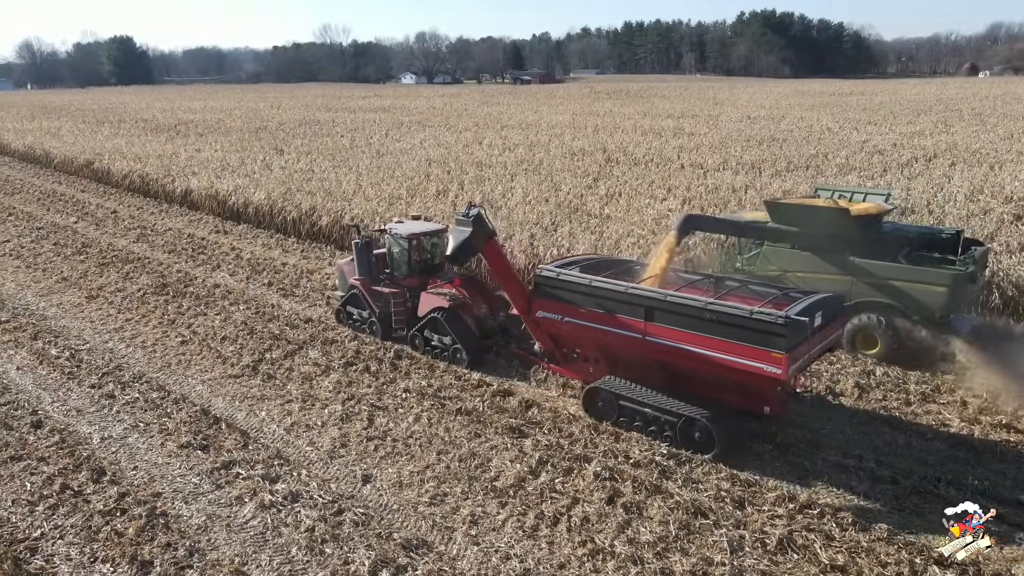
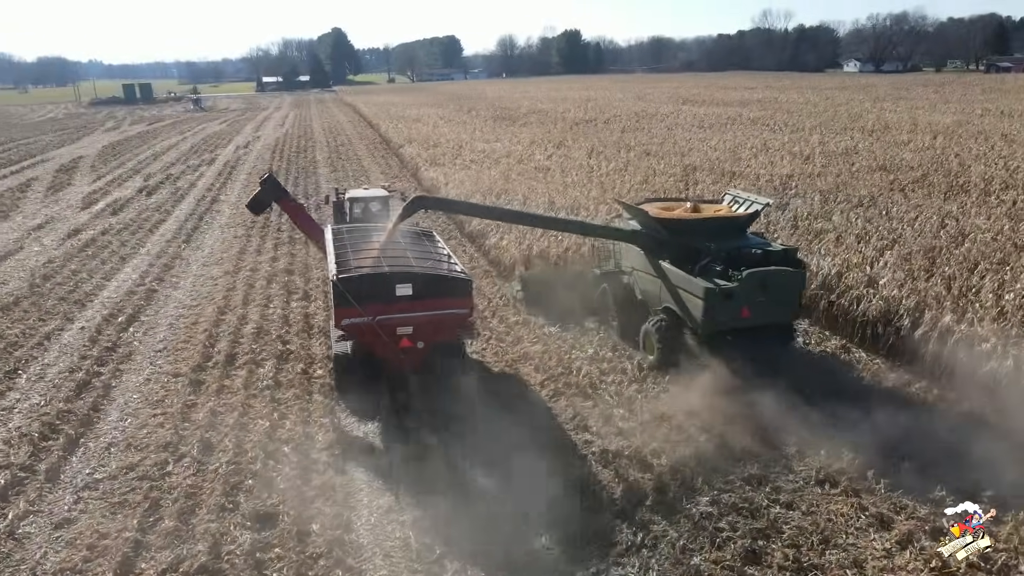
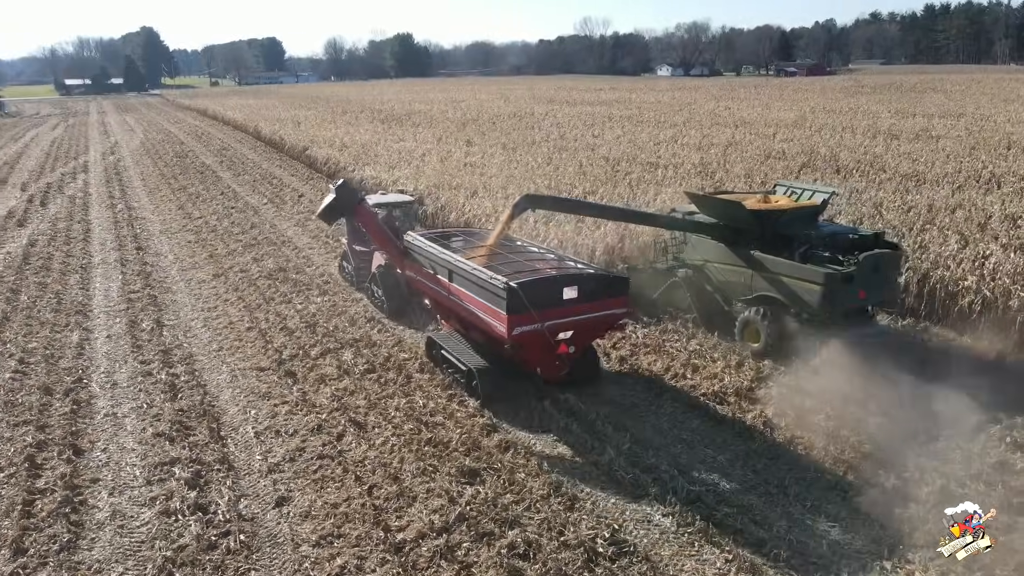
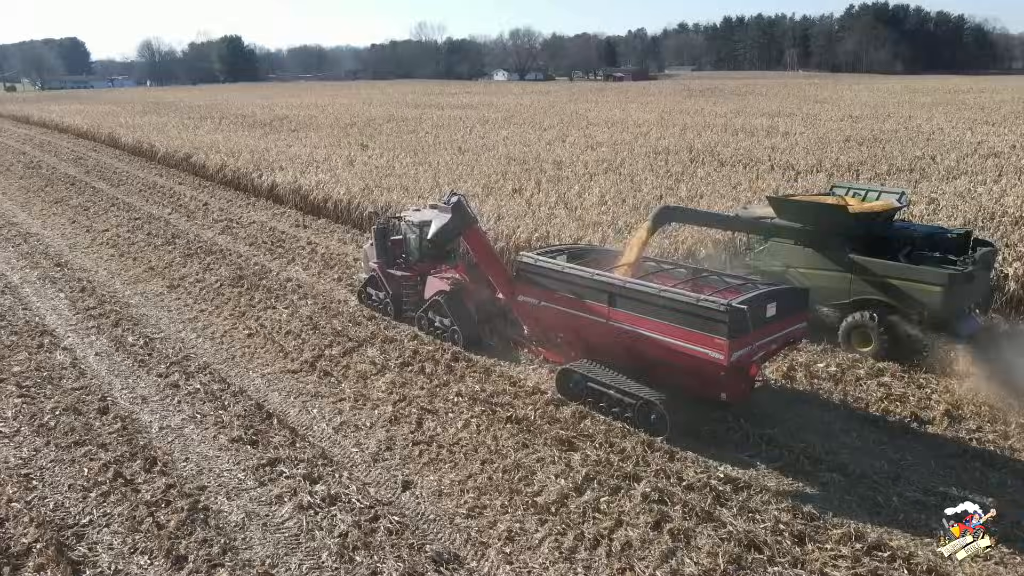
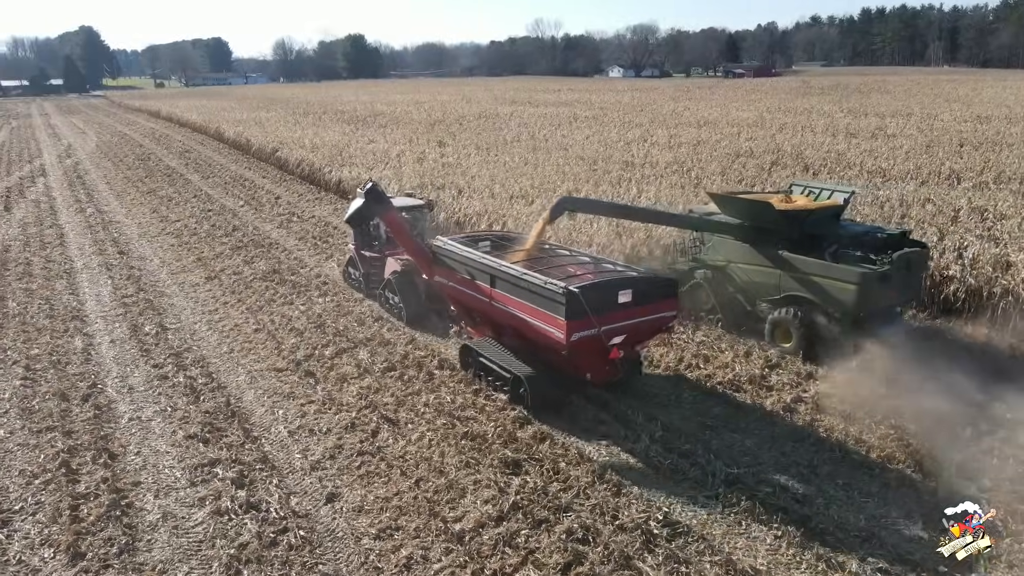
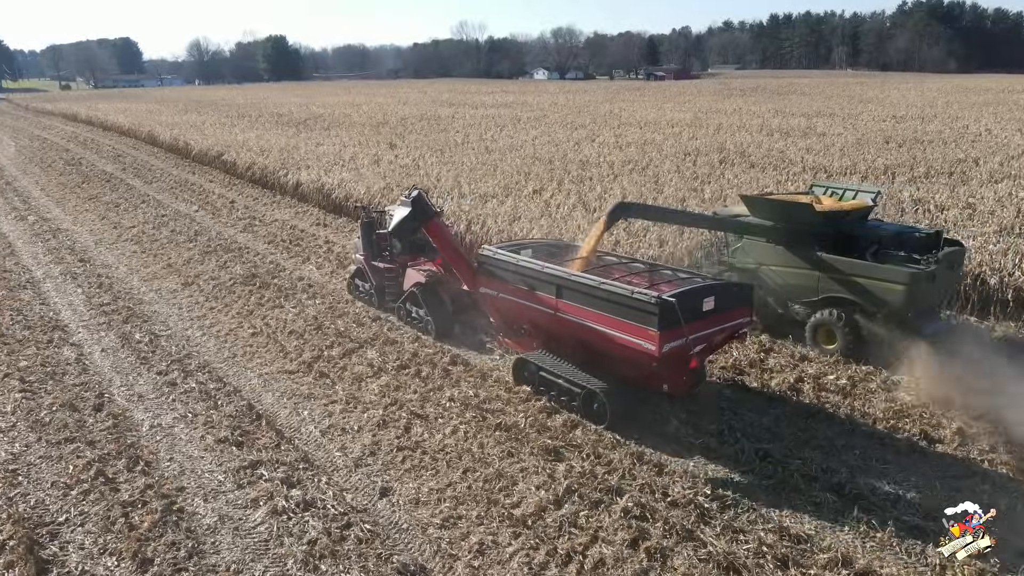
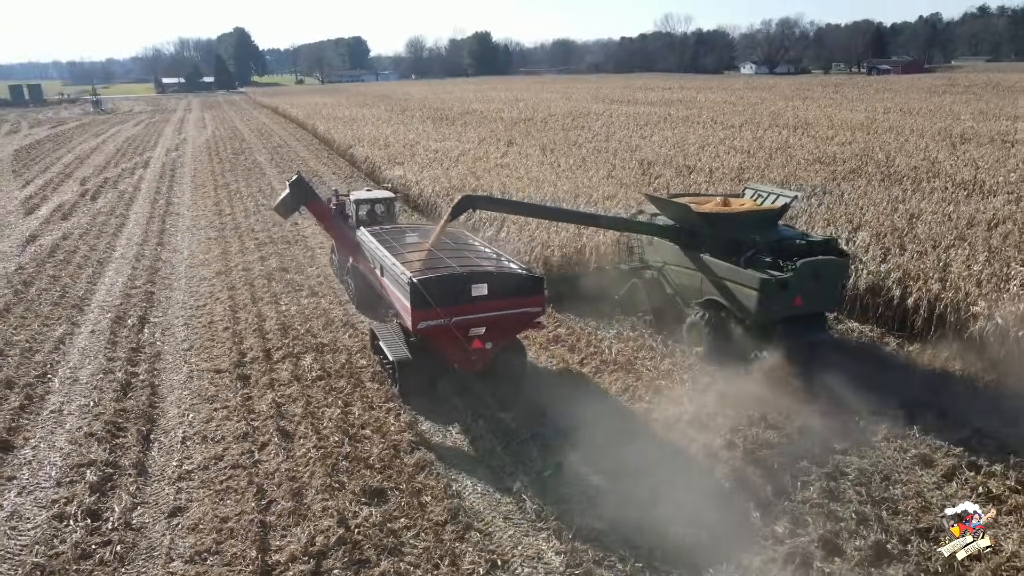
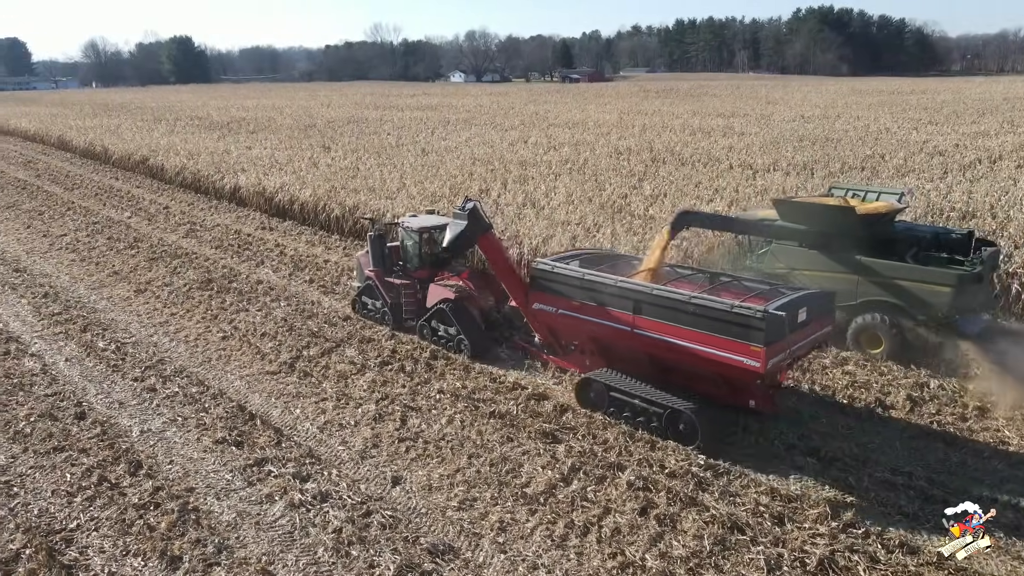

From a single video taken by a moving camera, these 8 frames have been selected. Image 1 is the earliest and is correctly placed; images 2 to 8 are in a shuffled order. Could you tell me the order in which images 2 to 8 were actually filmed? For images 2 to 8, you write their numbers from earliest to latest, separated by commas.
8, 4, 6, 5, 3, 7, 2
